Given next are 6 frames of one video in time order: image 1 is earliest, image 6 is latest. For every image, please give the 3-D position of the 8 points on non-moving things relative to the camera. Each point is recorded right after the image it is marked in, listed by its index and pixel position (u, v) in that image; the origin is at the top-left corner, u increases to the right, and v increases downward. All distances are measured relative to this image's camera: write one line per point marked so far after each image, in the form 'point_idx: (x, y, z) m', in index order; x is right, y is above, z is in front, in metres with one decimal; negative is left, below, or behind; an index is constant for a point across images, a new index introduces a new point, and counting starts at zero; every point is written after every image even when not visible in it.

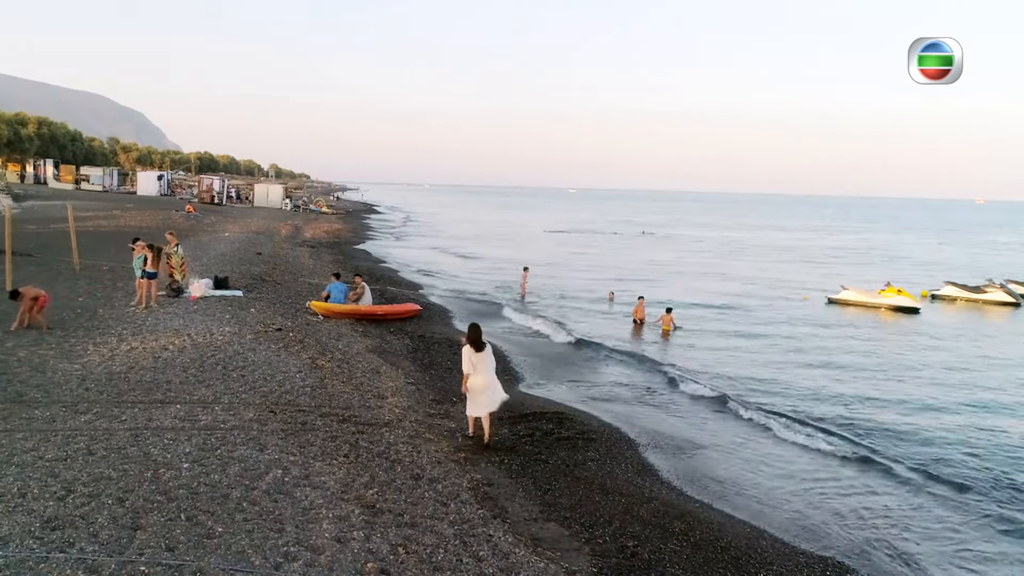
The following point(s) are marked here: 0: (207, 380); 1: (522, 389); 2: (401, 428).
0: (-4.6, -1.4, +12.0) m
1: (+0.3, -1.9, +14.9) m
2: (-1.5, -1.9, +11.0) m
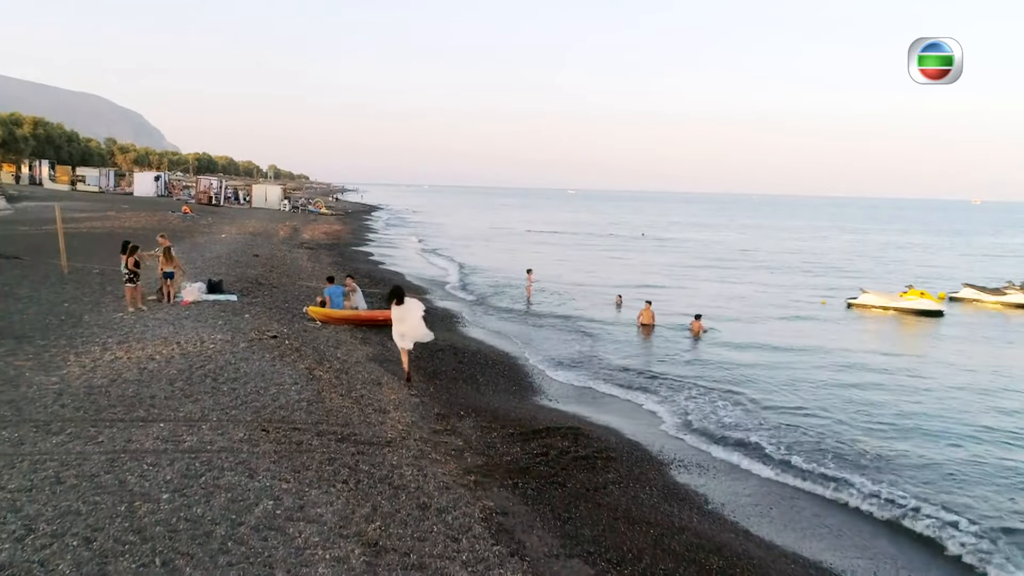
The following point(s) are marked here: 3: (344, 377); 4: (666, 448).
0: (-4.4, -1.5, +11.1) m
1: (+0.5, -2.0, +14.0) m
2: (-1.4, -2.0, +10.1) m
3: (-2.8, -1.5, +13.4) m
4: (+2.2, -2.3, +11.7) m
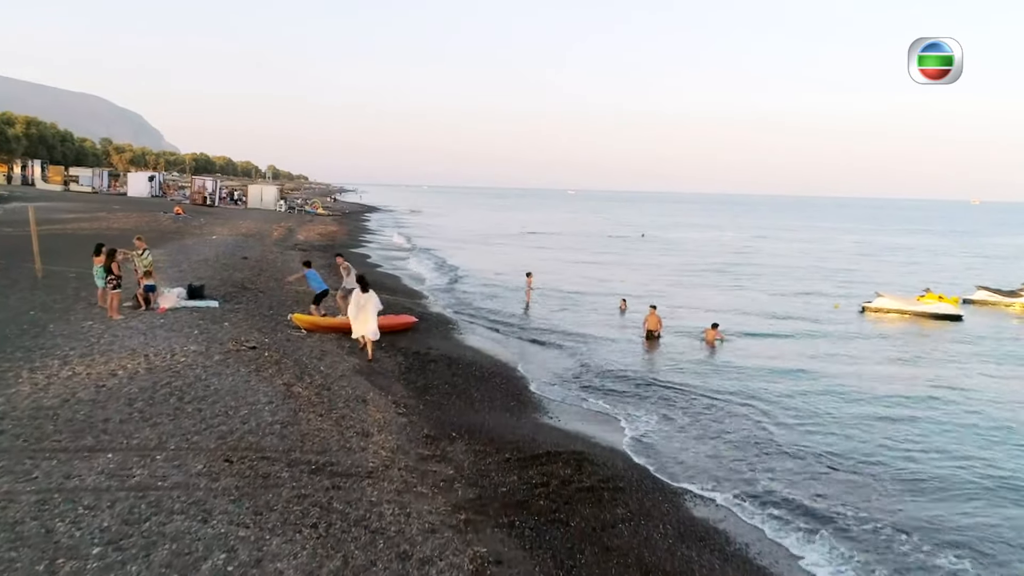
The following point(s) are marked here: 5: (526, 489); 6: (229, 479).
0: (-4.5, -1.6, +9.9) m
1: (+0.4, -2.1, +12.9) m
2: (-1.4, -2.2, +9.0) m
3: (-2.9, -1.6, +12.2) m
4: (+2.2, -2.5, +10.5) m
5: (+0.2, -2.4, +9.4) m
6: (-2.9, -2.0, +8.2) m
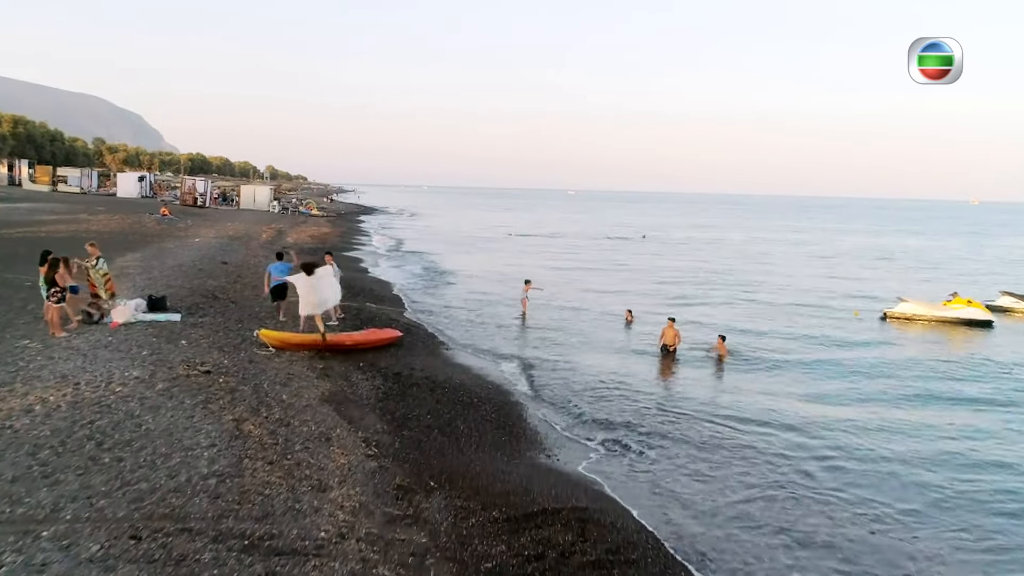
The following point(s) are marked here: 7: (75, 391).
0: (-4.6, -1.9, +8.1) m
1: (+0.3, -2.4, +11.0) m
2: (-1.5, -2.4, +7.1) m
3: (-3.0, -1.9, +10.4) m
4: (+2.1, -2.7, +8.6) m
5: (0.0, -2.6, +7.5) m
6: (-3.0, -2.2, +6.3) m
7: (-6.1, -1.4, +11.0) m
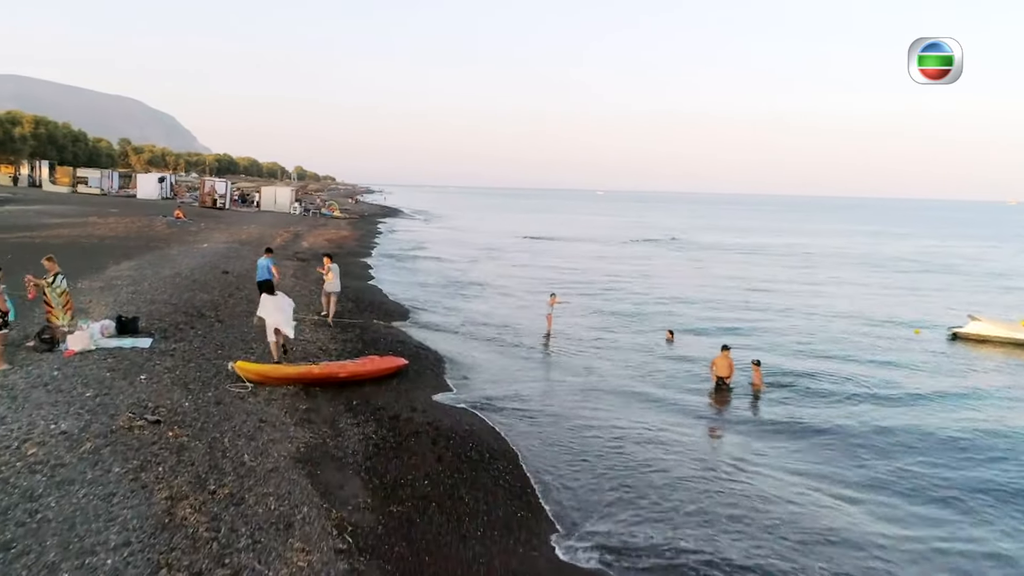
0: (-4.5, -2.2, +5.7) m
1: (+0.5, -2.8, +8.5) m
2: (-1.5, -2.8, +4.6) m
3: (-2.8, -2.3, +7.9) m
4: (+2.2, -3.1, +6.0) m
5: (+0.1, -3.0, +5.0) m
6: (-3.0, -2.6, +3.9) m
7: (-5.9, -1.8, +8.7) m
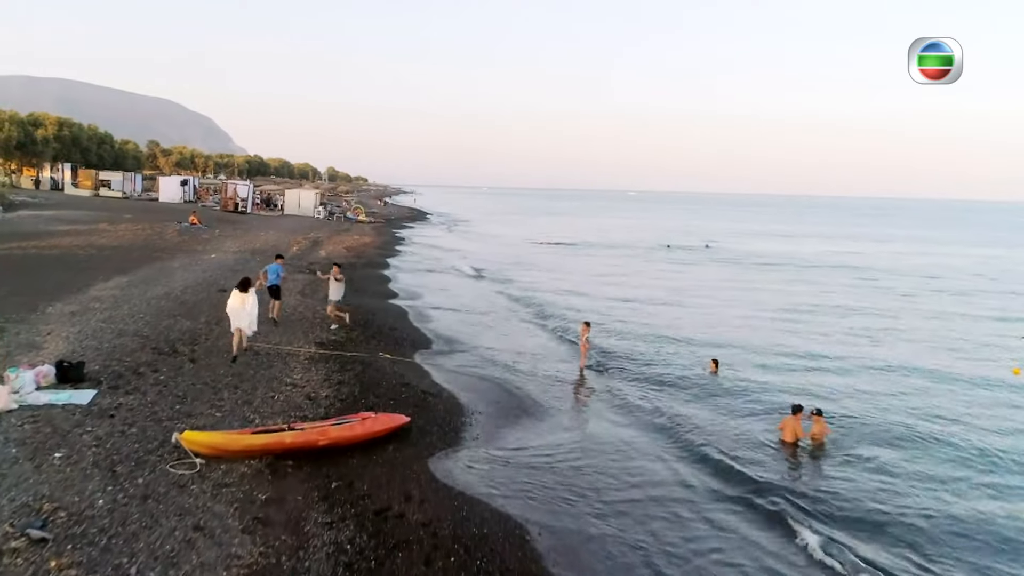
0: (-4.5, -2.9, +2.8) m
1: (+0.6, -3.4, +5.4) m
2: (-1.5, -3.5, +1.6) m
3: (-2.7, -2.9, +5.0) m
4: (+2.2, -3.8, +2.9) m
5: (+0.1, -3.7, +1.9) m
6: (-3.1, -3.3, +1.0) m
7: (-5.7, -2.4, +5.9) m
